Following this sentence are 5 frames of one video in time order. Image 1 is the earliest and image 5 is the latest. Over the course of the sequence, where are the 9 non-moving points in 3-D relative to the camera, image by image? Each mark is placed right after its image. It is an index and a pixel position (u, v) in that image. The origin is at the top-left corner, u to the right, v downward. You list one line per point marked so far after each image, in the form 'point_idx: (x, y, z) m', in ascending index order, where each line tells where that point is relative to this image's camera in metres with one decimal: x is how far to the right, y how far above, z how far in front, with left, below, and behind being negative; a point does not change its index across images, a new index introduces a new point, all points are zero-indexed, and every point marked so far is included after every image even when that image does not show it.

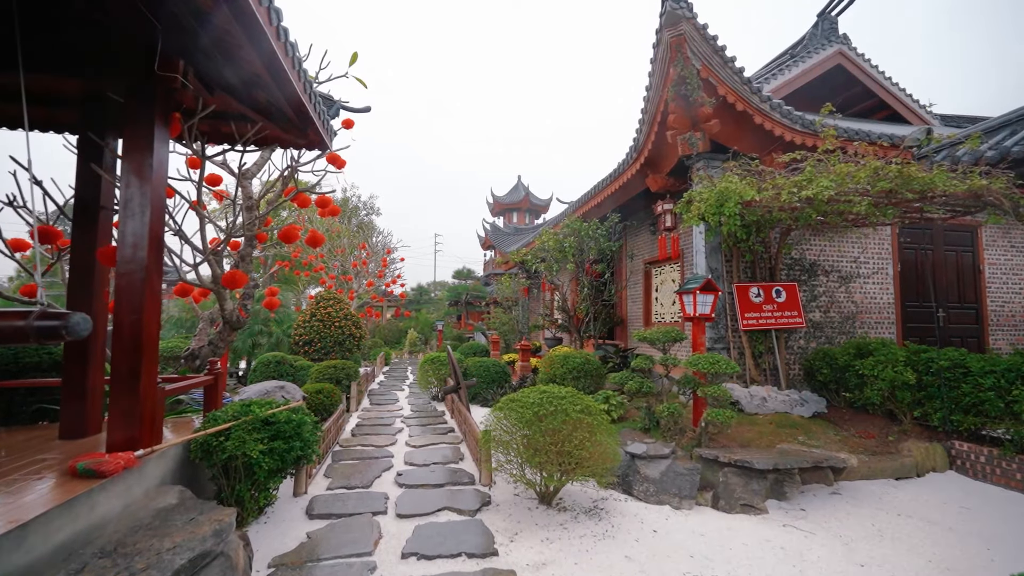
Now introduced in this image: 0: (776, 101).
0: (+2.8, +2.0, +5.0) m
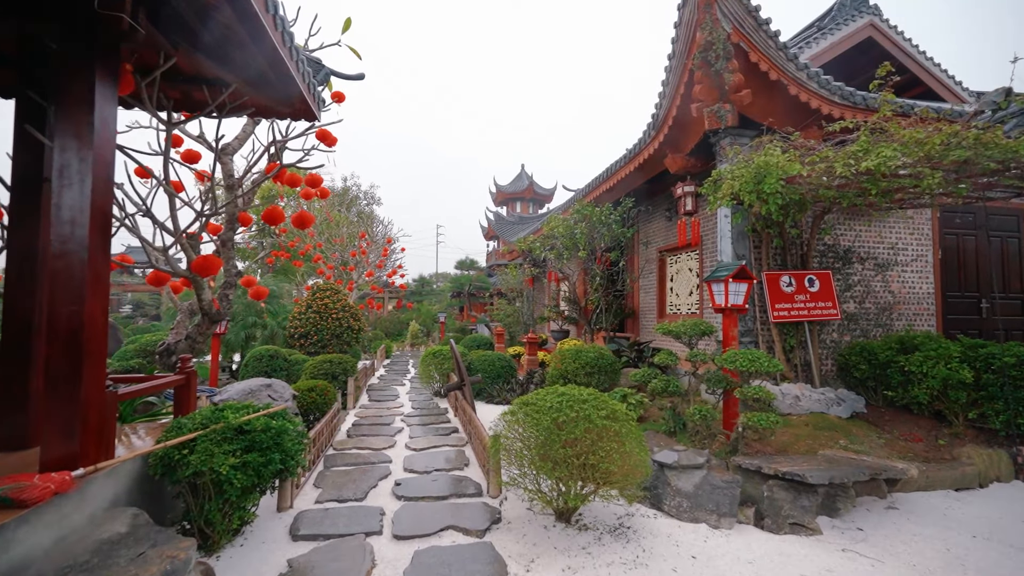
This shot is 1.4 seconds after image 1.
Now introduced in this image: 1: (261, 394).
0: (+2.9, +2.1, +4.5) m
1: (-2.2, -0.9, +4.0) m
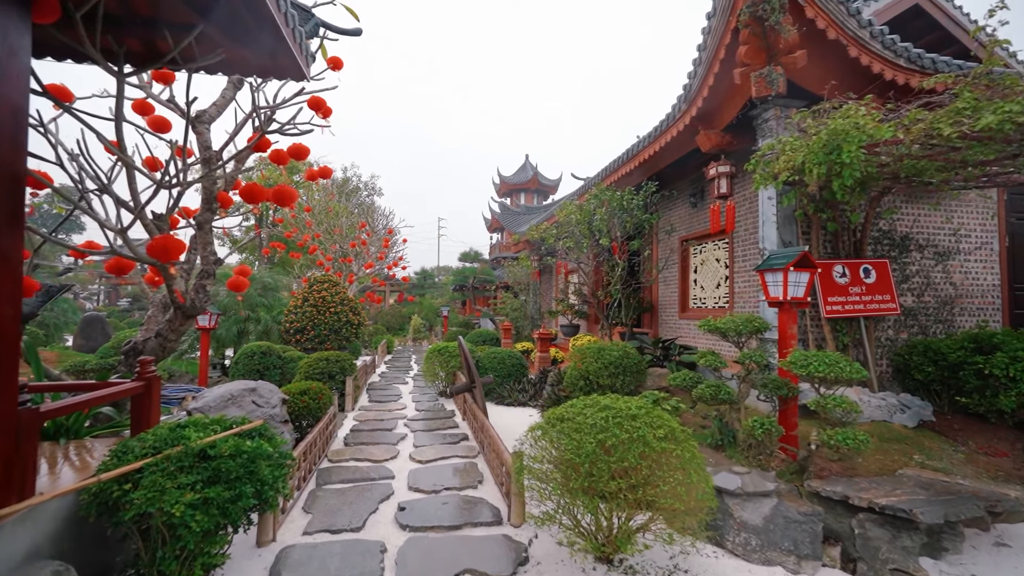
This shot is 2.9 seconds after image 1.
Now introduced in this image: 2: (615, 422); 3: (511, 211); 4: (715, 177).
0: (+3.1, +2.2, +3.9) m
1: (-2.0, -0.8, +3.5) m
2: (+0.5, -0.6, +2.2) m
3: (0.0, +2.8, +17.2) m
4: (+2.2, +1.2, +5.1) m
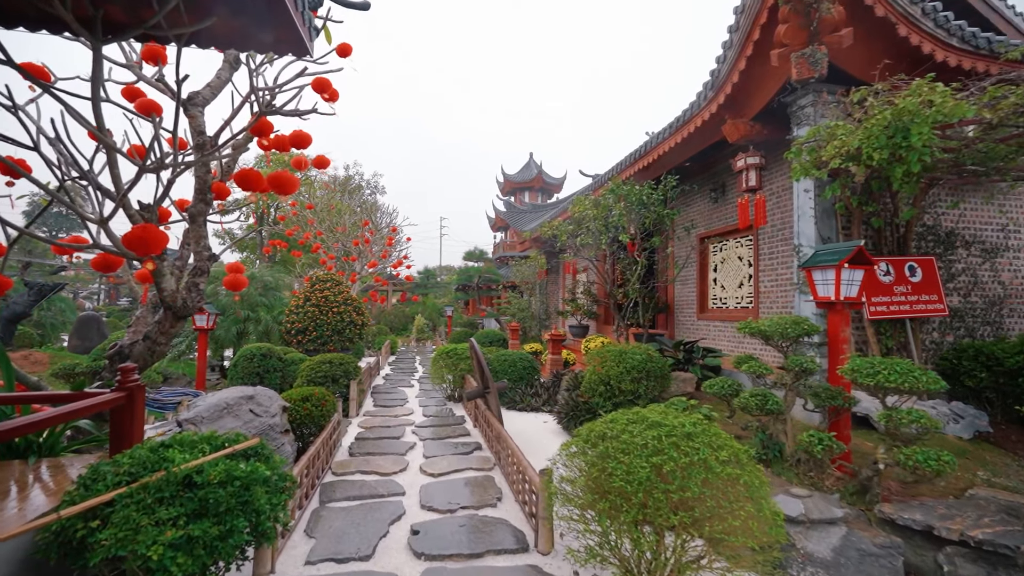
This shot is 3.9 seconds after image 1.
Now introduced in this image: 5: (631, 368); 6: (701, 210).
0: (+3.2, +2.2, +3.6) m
1: (-1.9, -0.8, +3.2) m
2: (+0.6, -0.6, +1.9) m
3: (+0.1, +2.9, +16.9) m
4: (+2.4, +1.2, +4.8) m
5: (+1.2, -0.8, +4.6) m
6: (+2.6, +1.1, +6.5) m
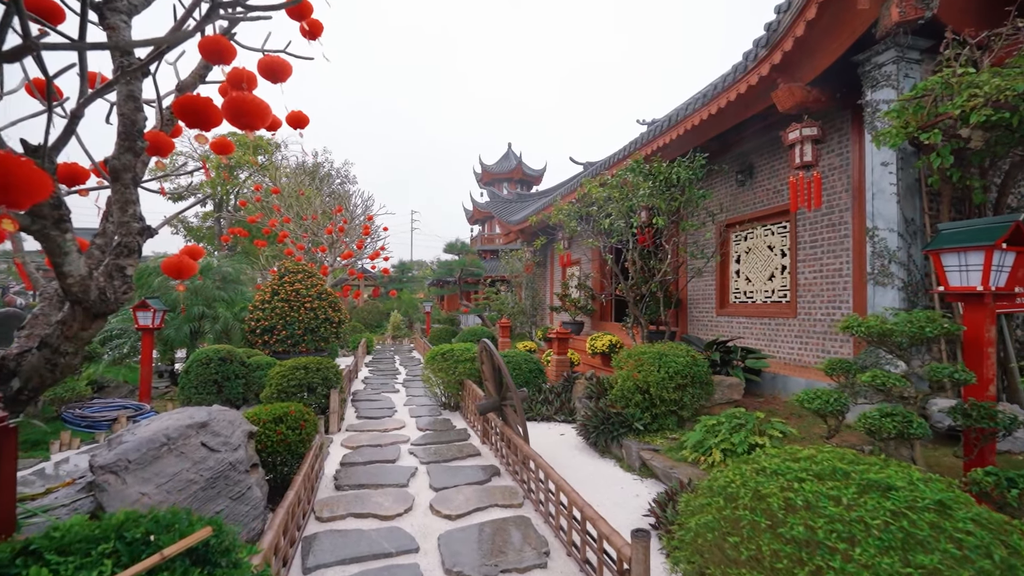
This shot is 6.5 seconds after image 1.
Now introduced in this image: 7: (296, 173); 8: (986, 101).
0: (+3.5, +2.3, +3.0) m
1: (-1.6, -0.7, +2.3) m
2: (+1.0, -0.6, +1.1) m
3: (-0.5, +3.1, +16.1) m
4: (+2.6, +1.3, +4.2) m
5: (+1.4, -0.7, +3.9) m
6: (+2.7, +1.2, +5.8) m
7: (-6.4, +3.4, +13.8) m
8: (+2.4, +1.0, +2.4) m
